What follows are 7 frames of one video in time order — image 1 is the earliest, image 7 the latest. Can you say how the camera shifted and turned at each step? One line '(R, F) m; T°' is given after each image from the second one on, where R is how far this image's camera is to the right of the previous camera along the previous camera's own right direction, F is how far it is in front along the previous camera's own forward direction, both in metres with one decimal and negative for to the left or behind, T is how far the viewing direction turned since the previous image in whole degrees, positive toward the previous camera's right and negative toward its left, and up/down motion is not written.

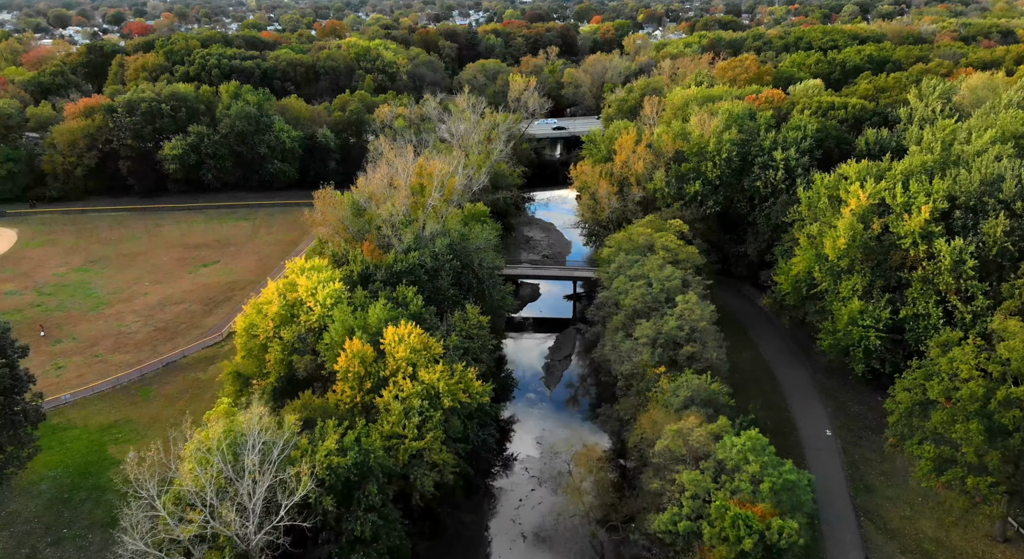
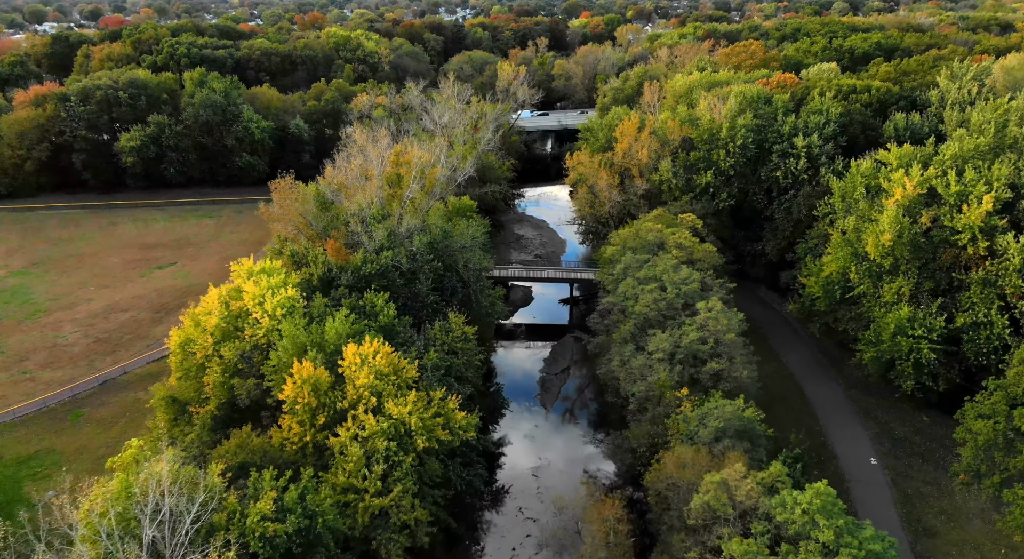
(-0.1, +8.9) m; +1°
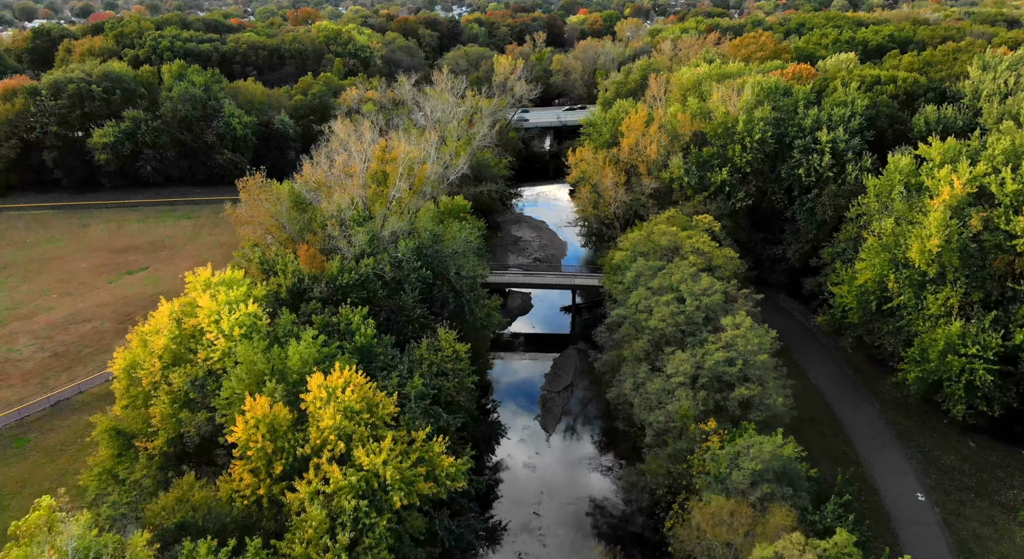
(-0.1, +6.1) m; 0°
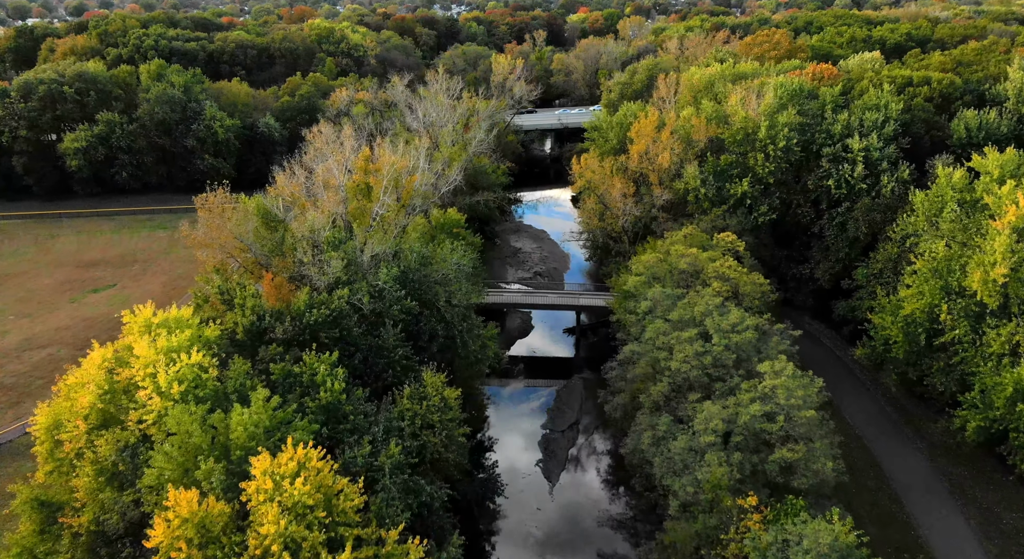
(+0.1, +6.2) m; 0°
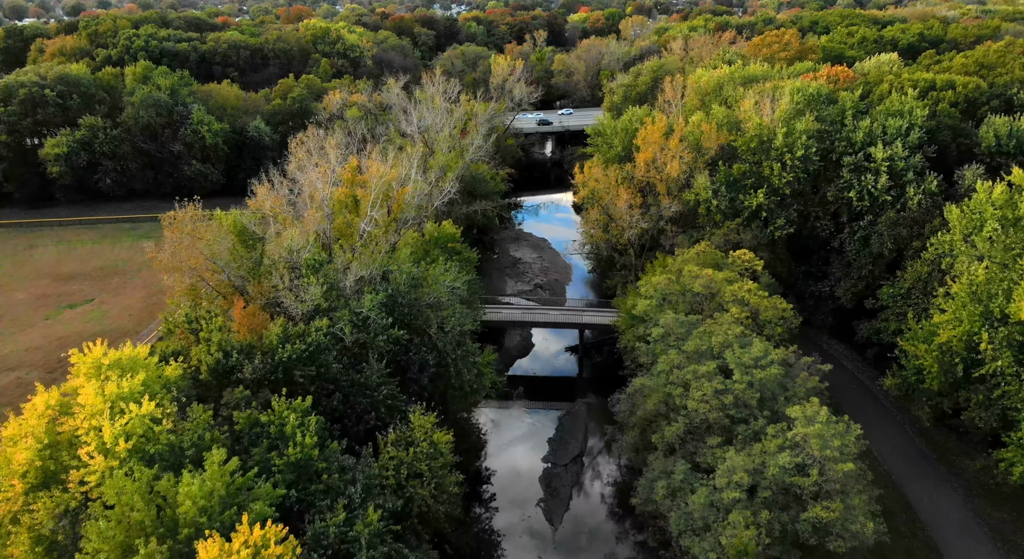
(+0.1, +3.8) m; 0°
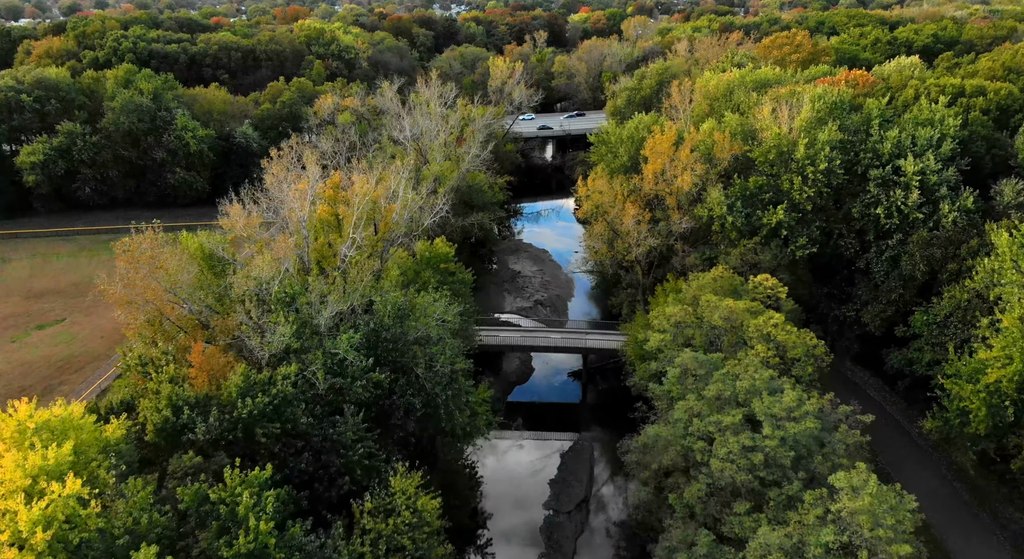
(+0.1, +4.4) m; 0°
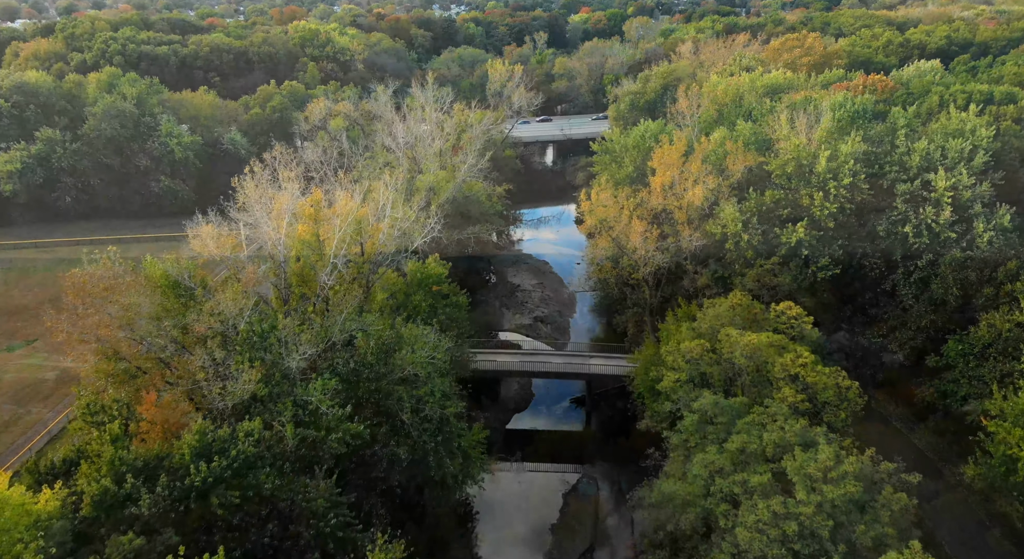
(+0.1, +3.8) m; 0°
